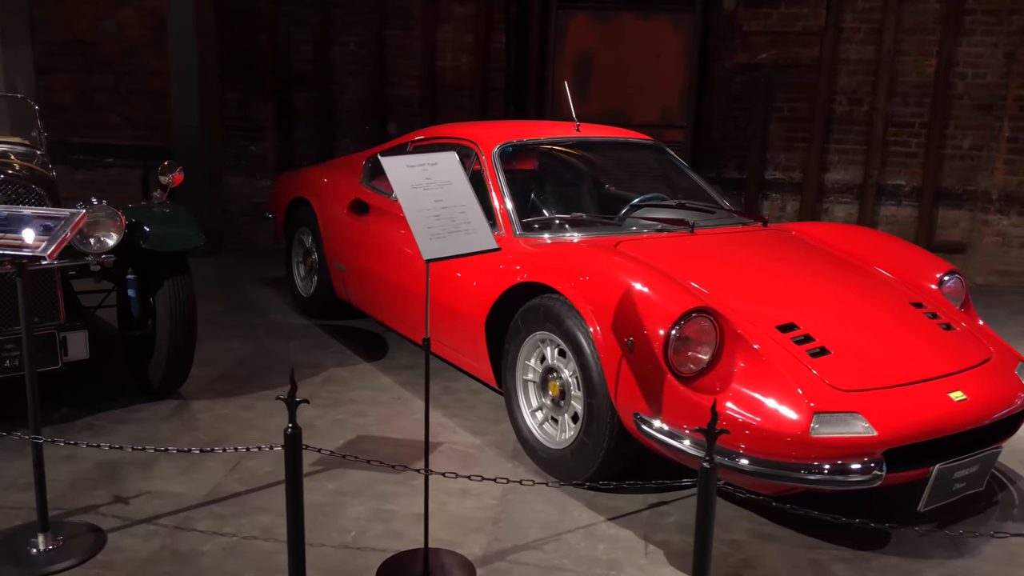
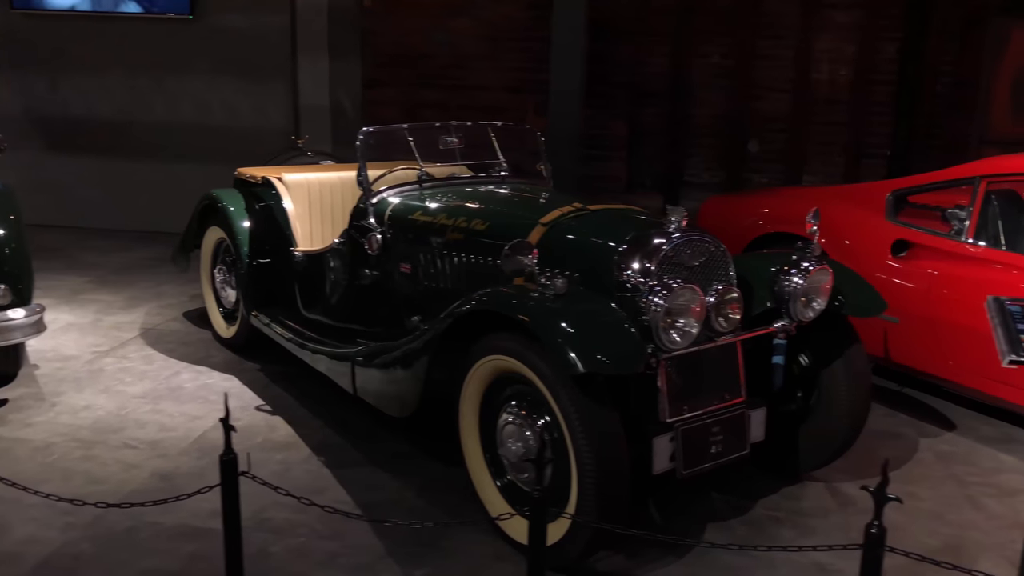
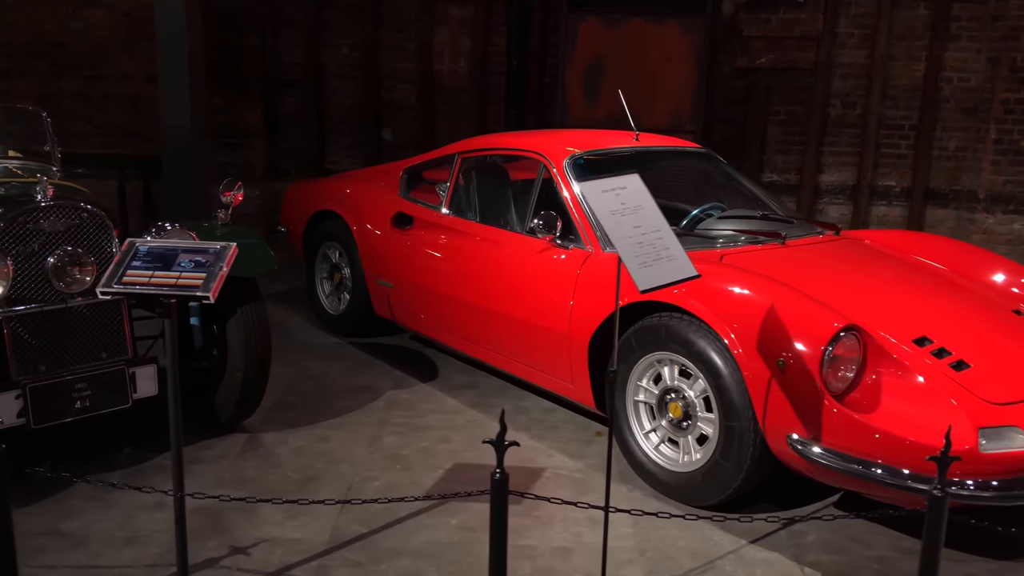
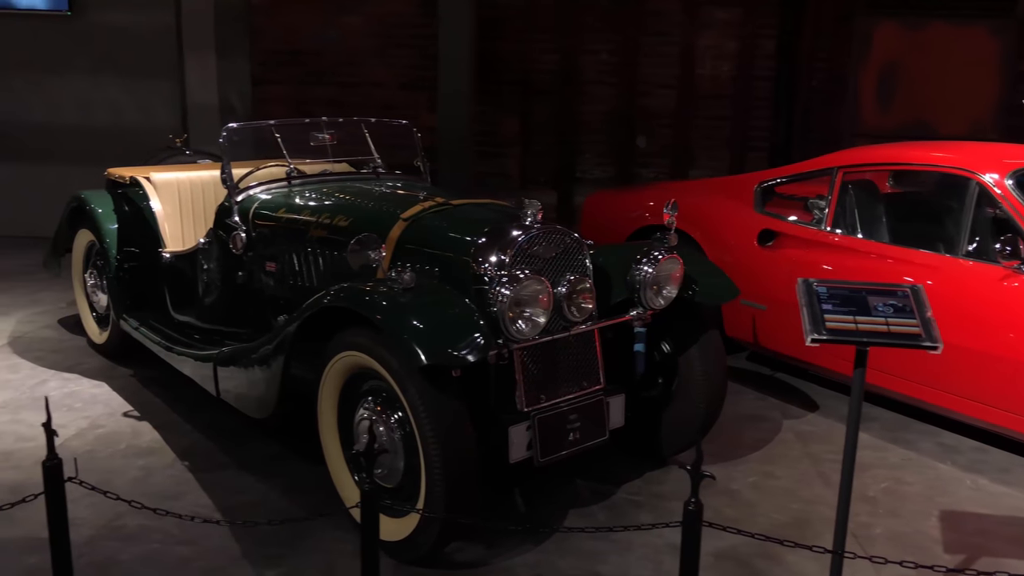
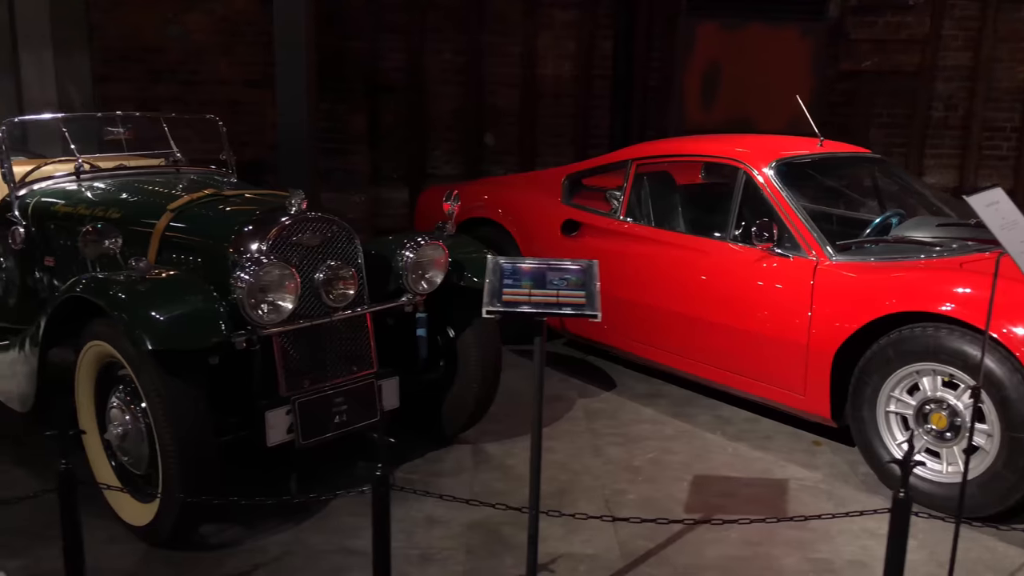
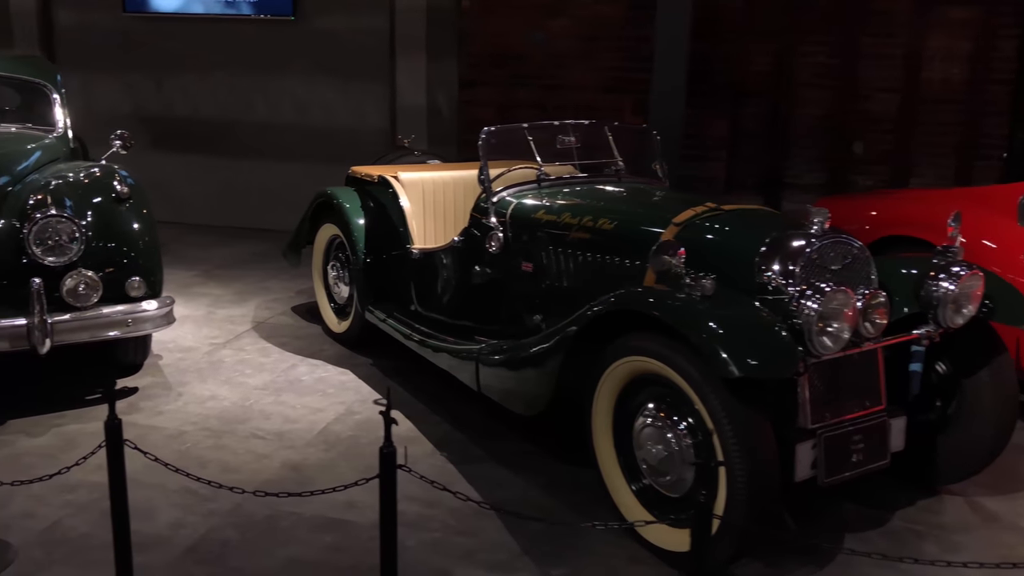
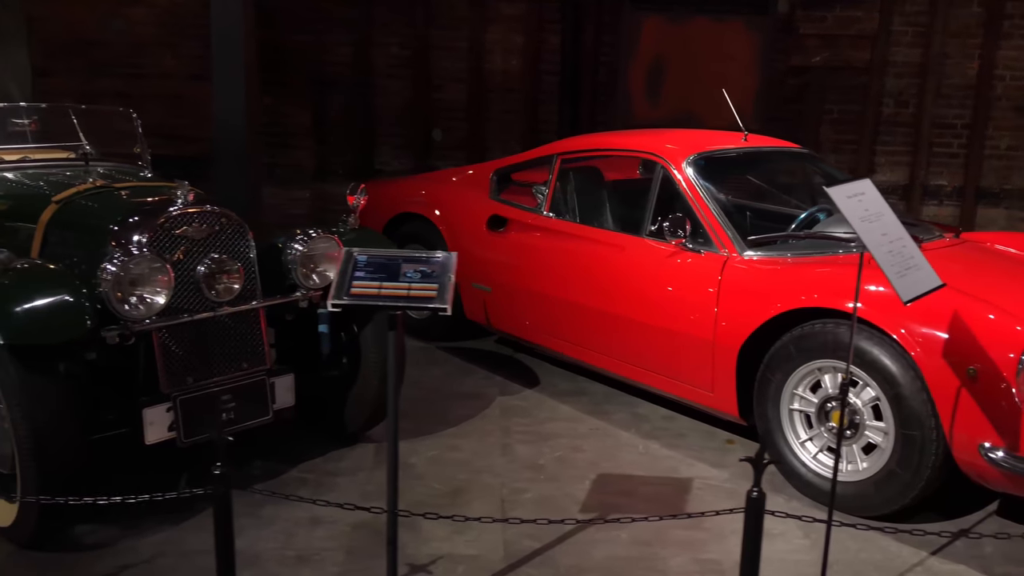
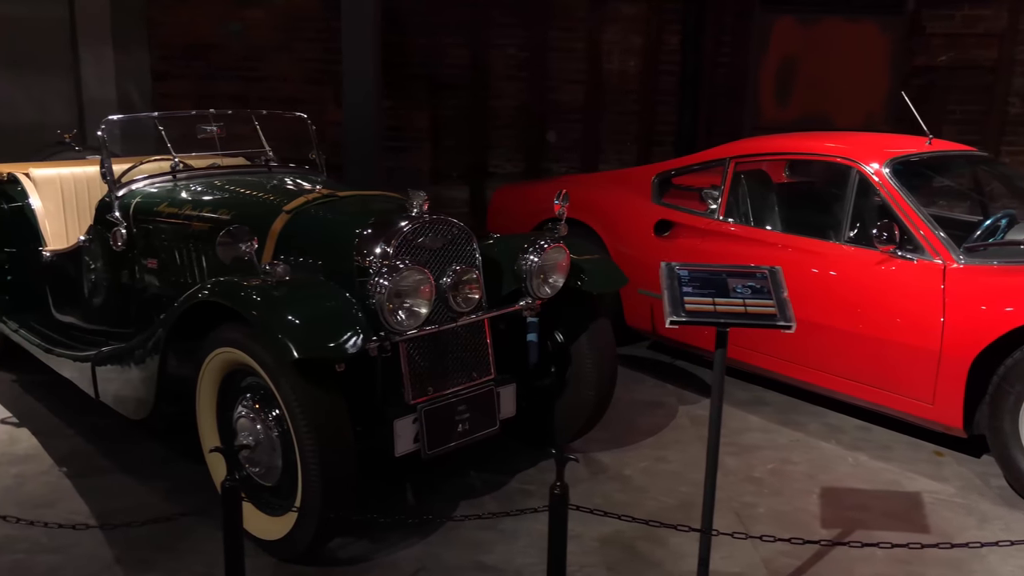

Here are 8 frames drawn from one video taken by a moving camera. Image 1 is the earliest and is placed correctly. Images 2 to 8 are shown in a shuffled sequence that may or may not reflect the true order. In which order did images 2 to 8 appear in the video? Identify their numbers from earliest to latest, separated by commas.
3, 7, 5, 8, 4, 2, 6
